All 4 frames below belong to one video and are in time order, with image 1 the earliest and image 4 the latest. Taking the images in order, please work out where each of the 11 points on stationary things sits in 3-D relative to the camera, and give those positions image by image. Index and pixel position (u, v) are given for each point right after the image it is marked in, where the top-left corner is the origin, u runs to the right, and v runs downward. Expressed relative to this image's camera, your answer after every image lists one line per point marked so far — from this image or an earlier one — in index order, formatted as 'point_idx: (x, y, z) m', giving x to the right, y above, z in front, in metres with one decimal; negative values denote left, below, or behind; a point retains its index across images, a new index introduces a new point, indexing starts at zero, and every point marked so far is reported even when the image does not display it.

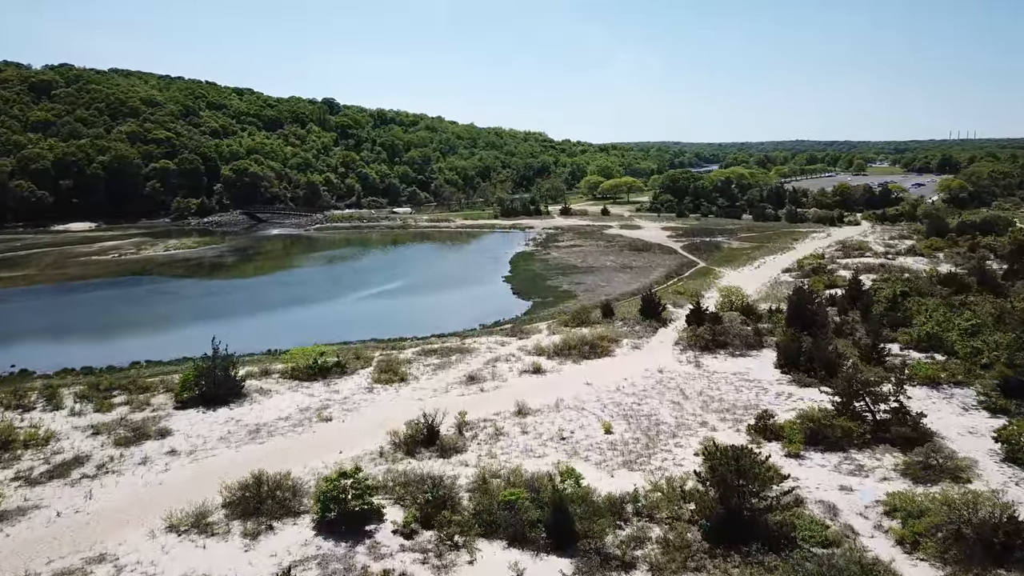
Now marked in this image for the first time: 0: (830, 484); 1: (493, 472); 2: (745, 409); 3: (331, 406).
0: (+5.6, -3.4, +13.9) m
1: (-0.3, -3.4, +14.8) m
2: (+5.5, -2.9, +18.8) m
3: (-4.4, -2.9, +19.3) m
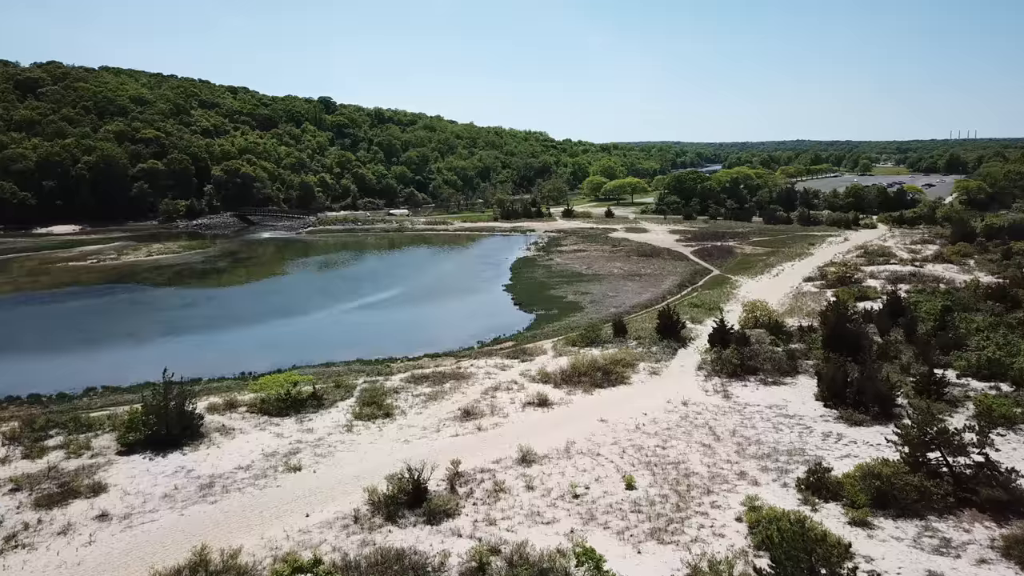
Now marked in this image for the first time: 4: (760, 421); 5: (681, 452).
0: (+5.6, -3.9, +11.1) m
1: (-0.3, -3.9, +12.0) m
2: (+5.5, -3.3, +15.9) m
3: (-4.4, -3.4, +16.5) m
4: (+5.6, -3.0, +18.0) m
5: (+3.4, -3.3, +16.3) m
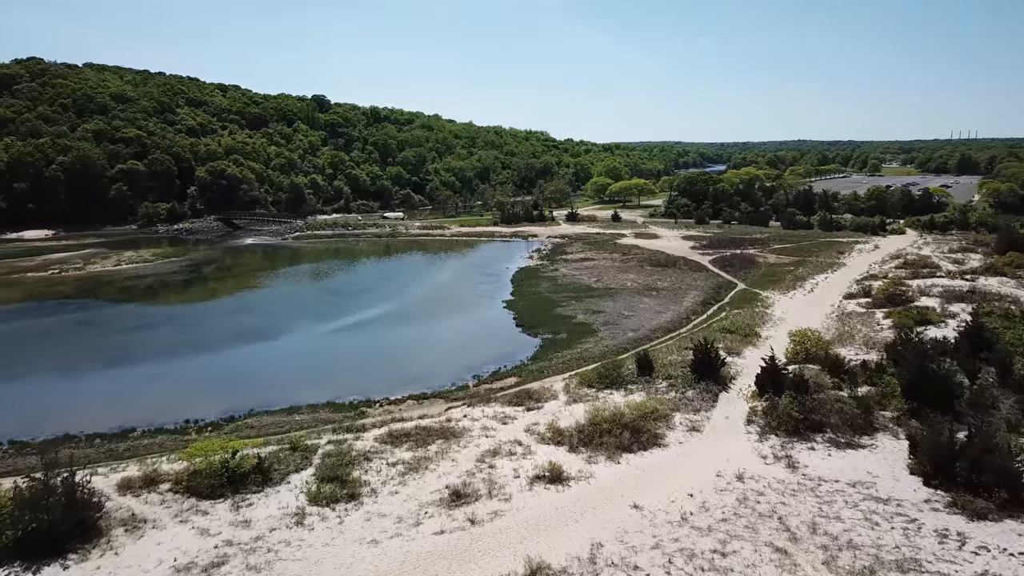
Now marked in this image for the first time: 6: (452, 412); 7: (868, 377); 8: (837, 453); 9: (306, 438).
0: (+5.7, -4.6, +6.7) m
1: (-0.2, -4.6, +7.5) m
2: (+5.6, -4.1, +11.5) m
3: (-4.3, -4.1, +12.1) m
4: (+5.7, -3.7, +13.6) m
5: (+3.5, -4.1, +11.9) m
6: (-1.4, -2.9, +19.1) m
7: (+8.8, -2.2, +19.8) m
8: (+6.5, -3.3, +15.9) m
9: (-4.5, -3.2, +17.5) m
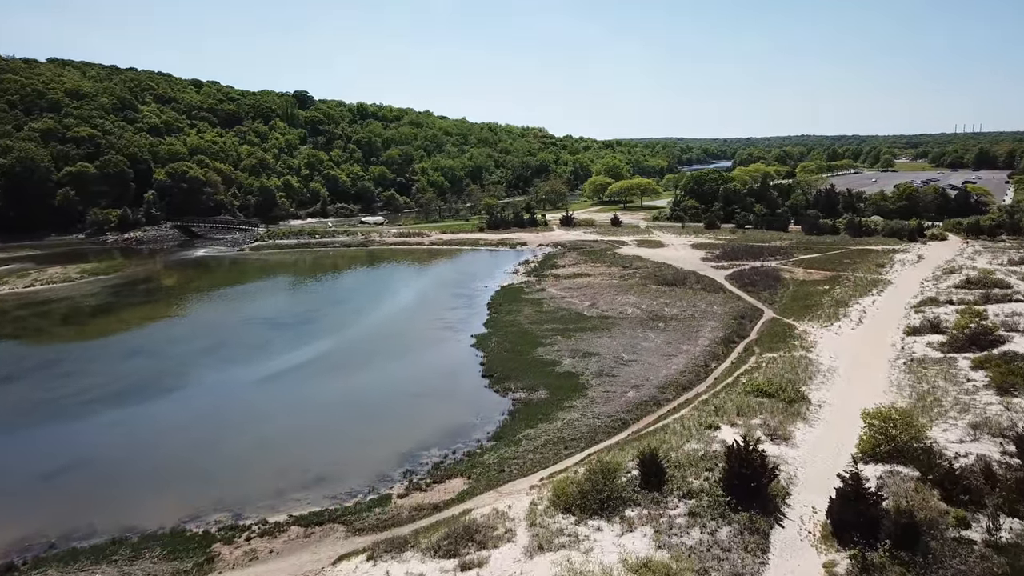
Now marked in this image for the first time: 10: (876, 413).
0: (+4.5, -5.8, -0.6) m
1: (-1.4, -5.9, +0.3) m
2: (+4.5, -5.3, +4.2) m
3: (-5.4, -5.4, +4.8) m
4: (+4.5, -4.9, +6.3) m
5: (+2.4, -5.3, +4.6) m
6: (-2.5, -4.2, +11.8) m
7: (+7.7, -3.3, +12.5) m
8: (+5.4, -4.4, +8.6) m
9: (-5.6, -4.4, +10.2) m
10: (+7.3, -2.5, +16.1) m
